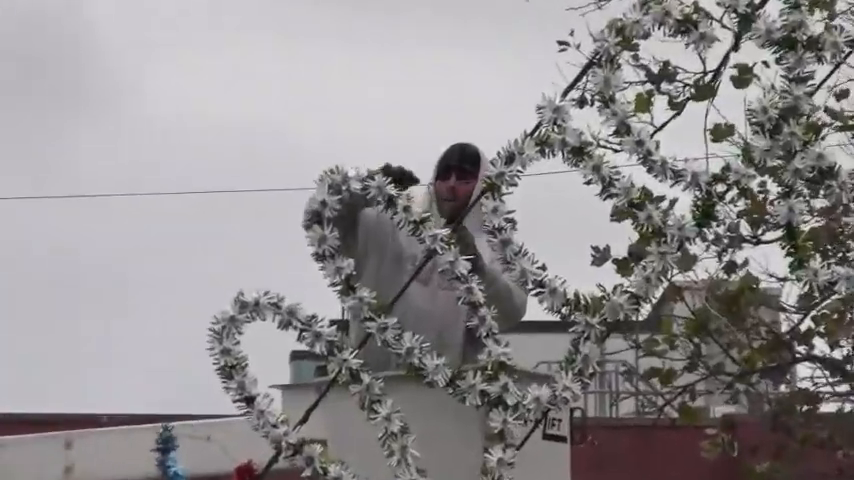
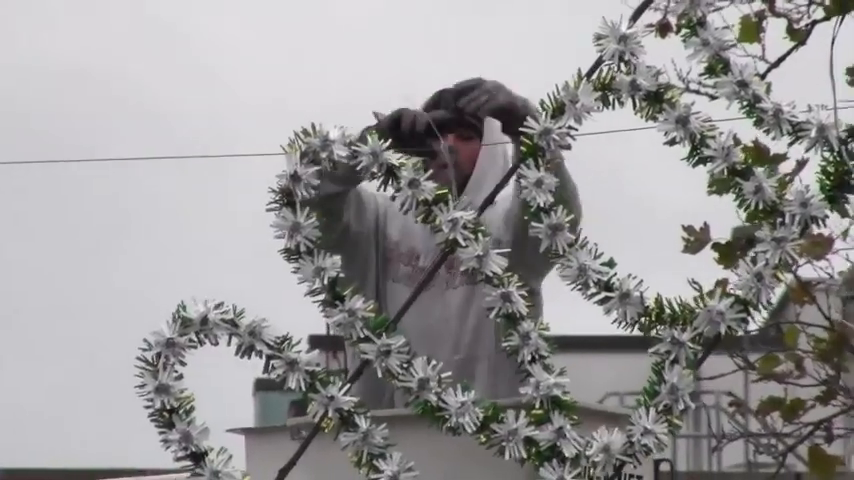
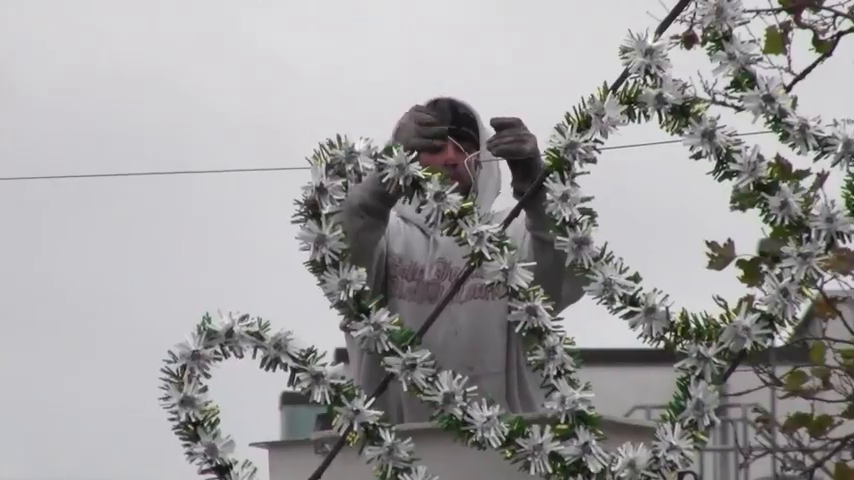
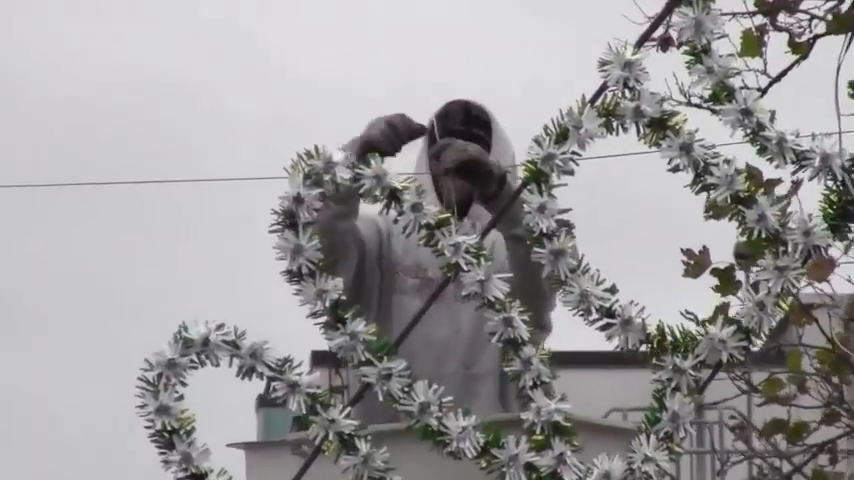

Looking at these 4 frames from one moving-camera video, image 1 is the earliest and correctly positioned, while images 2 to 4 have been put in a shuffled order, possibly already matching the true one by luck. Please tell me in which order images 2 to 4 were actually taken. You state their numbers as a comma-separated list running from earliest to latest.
4, 3, 2
